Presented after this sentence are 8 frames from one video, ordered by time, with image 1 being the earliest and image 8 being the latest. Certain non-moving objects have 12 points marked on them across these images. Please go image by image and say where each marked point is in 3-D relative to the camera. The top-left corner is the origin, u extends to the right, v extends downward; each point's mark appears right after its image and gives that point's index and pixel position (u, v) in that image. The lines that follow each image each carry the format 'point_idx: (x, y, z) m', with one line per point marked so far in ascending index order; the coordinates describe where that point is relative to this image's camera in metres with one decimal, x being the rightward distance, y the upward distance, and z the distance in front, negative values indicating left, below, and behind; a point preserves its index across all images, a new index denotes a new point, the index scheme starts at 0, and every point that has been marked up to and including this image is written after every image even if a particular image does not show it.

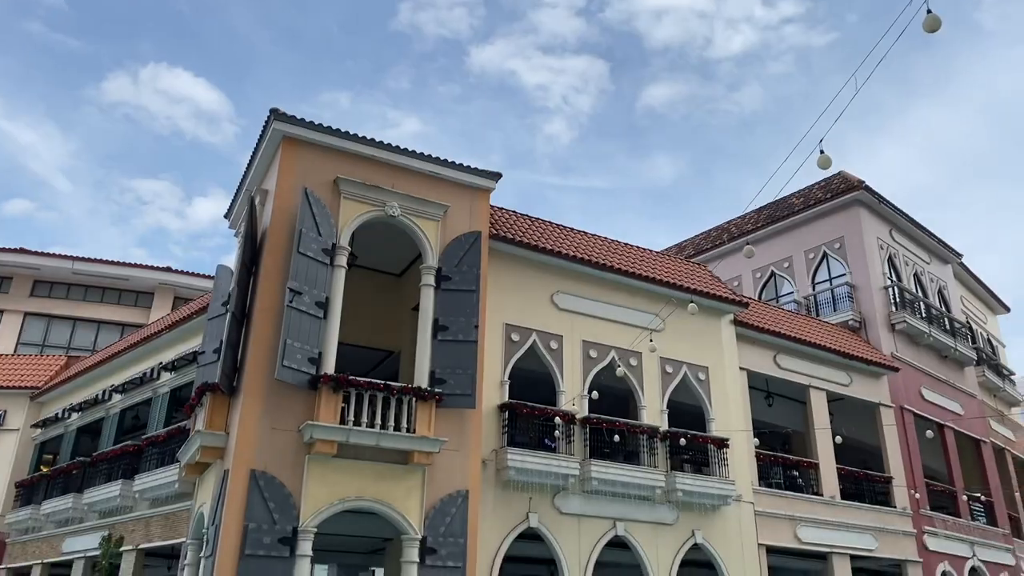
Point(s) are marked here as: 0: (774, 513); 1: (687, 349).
0: (+5.2, -4.5, +16.1) m
1: (+3.5, -1.2, +16.0) m
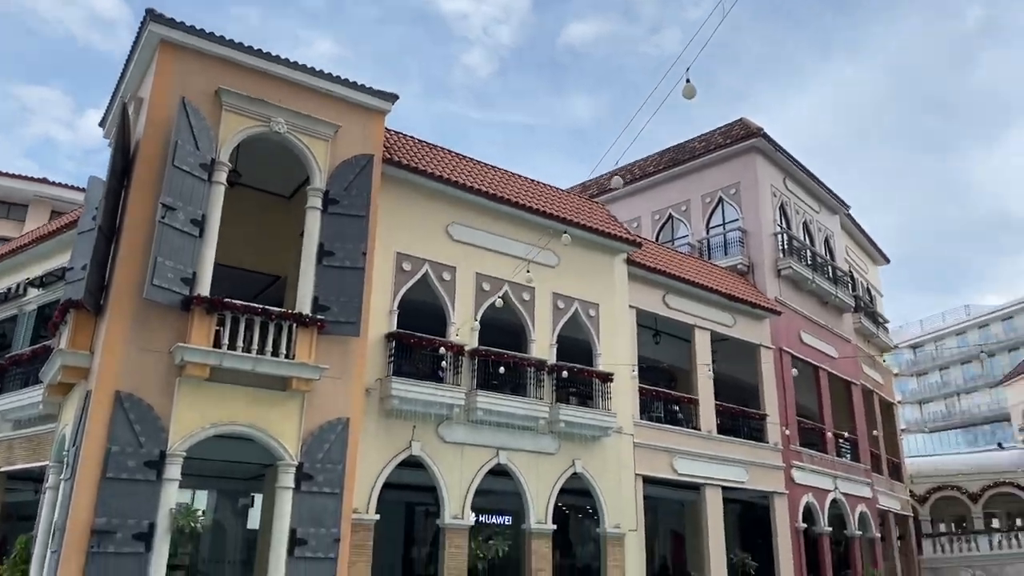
0: (+2.9, -3.3, +16.7) m
1: (+1.4, 0.0, +16.2) m
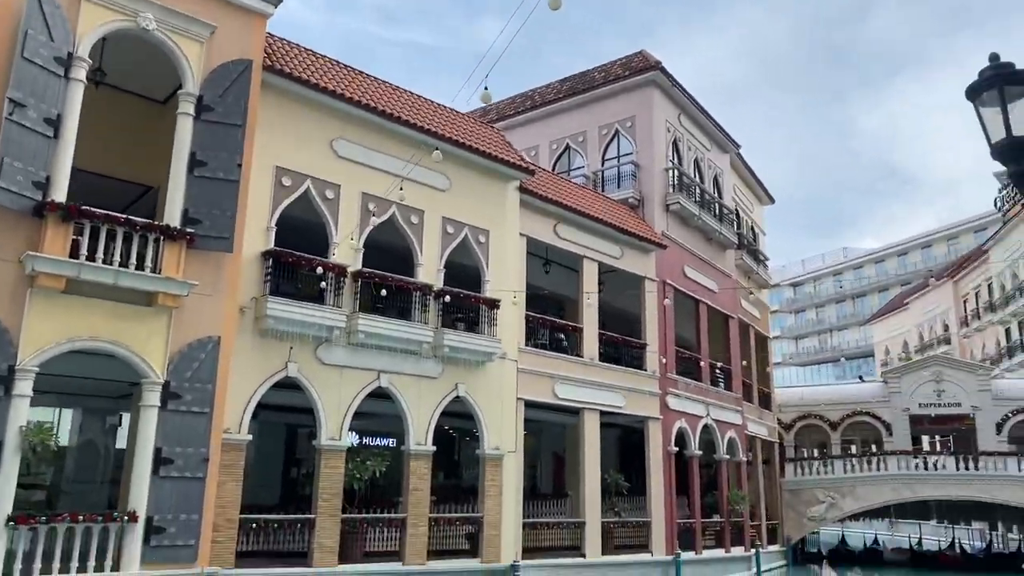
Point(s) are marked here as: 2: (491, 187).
0: (+0.5, -1.8, +17.0) m
1: (-0.8, +1.5, +16.0) m
2: (-0.5, +2.1, +16.5) m
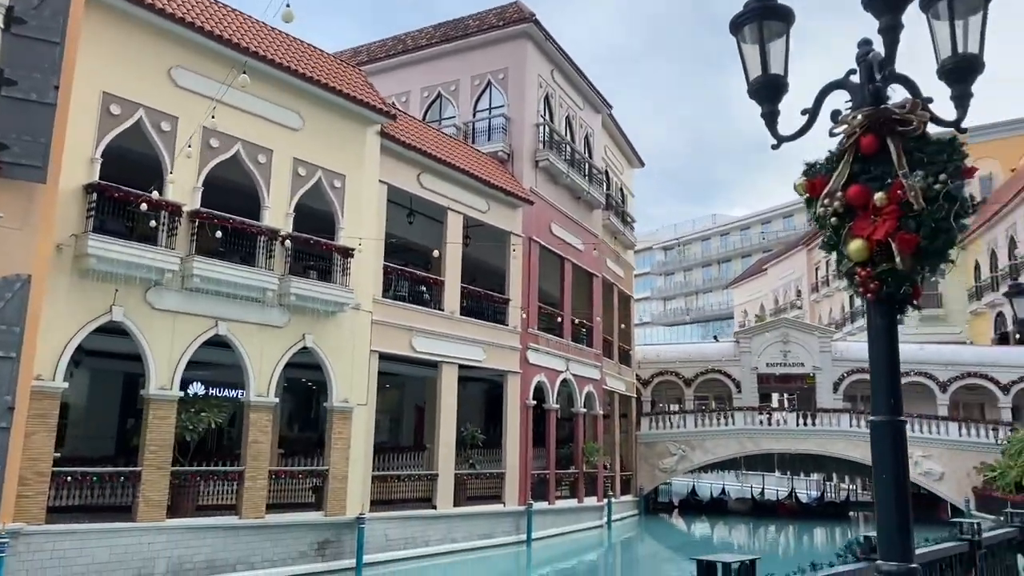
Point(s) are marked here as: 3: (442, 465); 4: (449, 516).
0: (-2.5, -0.7, +16.7) m
1: (-3.5, +2.5, +15.3) m
2: (-3.2, +3.1, +15.8) m
3: (-1.5, -3.9, +17.6) m
4: (-1.4, -4.9, +17.5) m
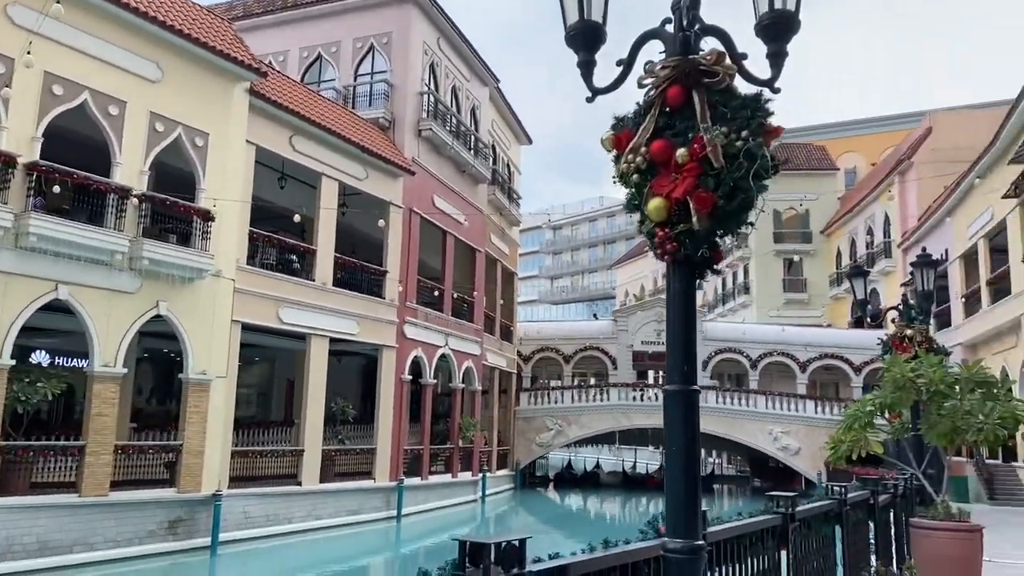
0: (-5.0, -0.1, +15.9) m
1: (-5.8, +3.2, +14.4) m
2: (-5.5, +3.8, +14.9) m
3: (-4.3, -3.2, +17.0) m
4: (-4.1, -4.3, +17.0) m
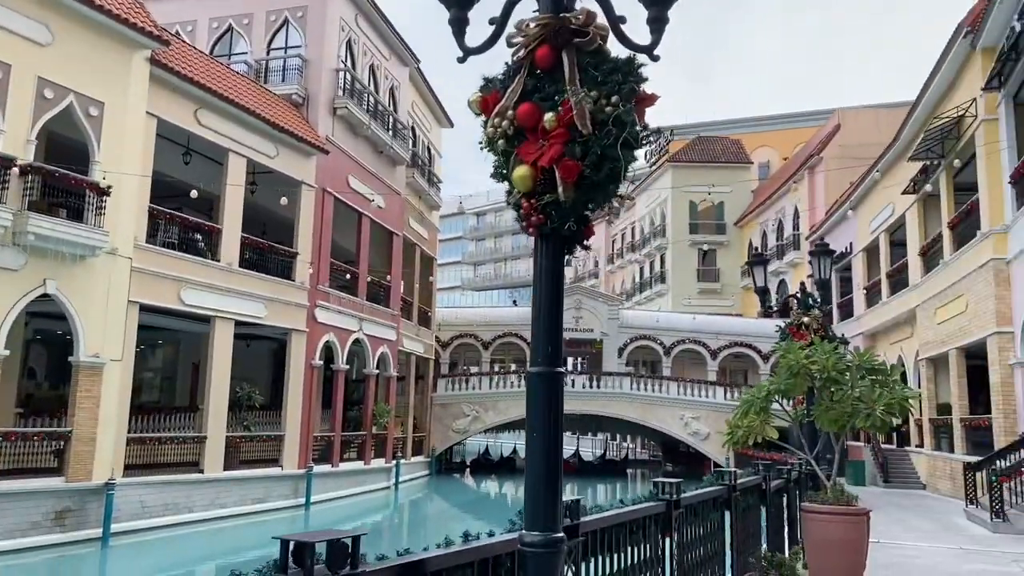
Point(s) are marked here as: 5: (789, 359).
0: (-6.7, +0.3, +15.2) m
1: (-7.2, +3.5, +13.5) m
2: (-7.0, +4.1, +14.1) m
3: (-6.1, -2.8, +16.4) m
4: (-6.0, -3.9, +16.4) m
5: (+2.1, -0.5, +6.1) m
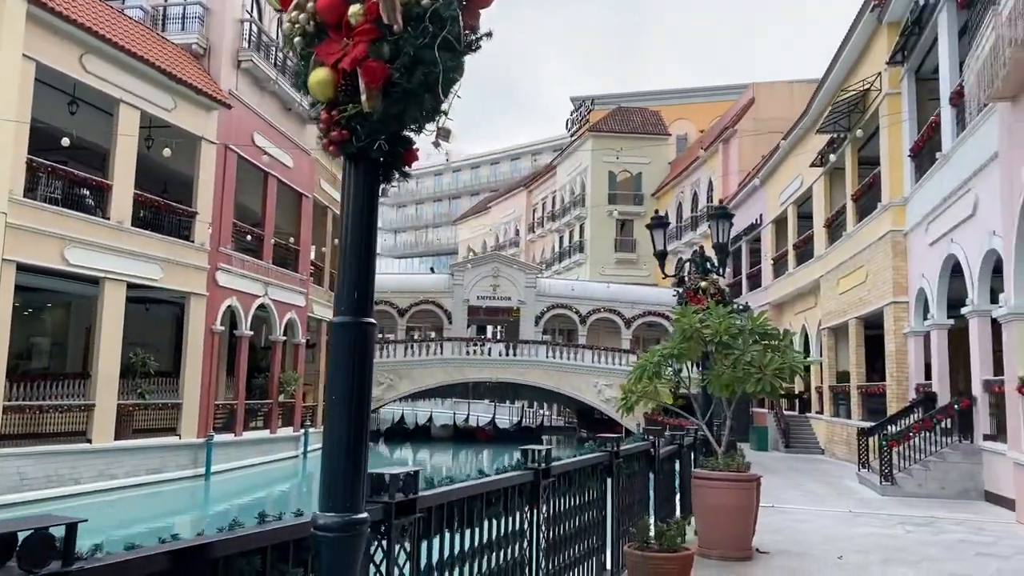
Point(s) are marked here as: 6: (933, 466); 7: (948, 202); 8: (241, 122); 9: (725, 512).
0: (-8.3, +1.0, +14.1) m
1: (-8.7, +4.2, +12.3) m
2: (-8.5, +4.8, +12.8) m
3: (-7.9, -2.0, +15.5) m
4: (-7.8, -3.1, +15.5) m
5: (+1.3, -0.3, +6.0) m
6: (+5.7, -2.4, +11.0) m
7: (+6.1, +1.2, +11.4) m
8: (-6.7, +4.1, +19.9) m
9: (+1.5, -1.5, +5.5) m
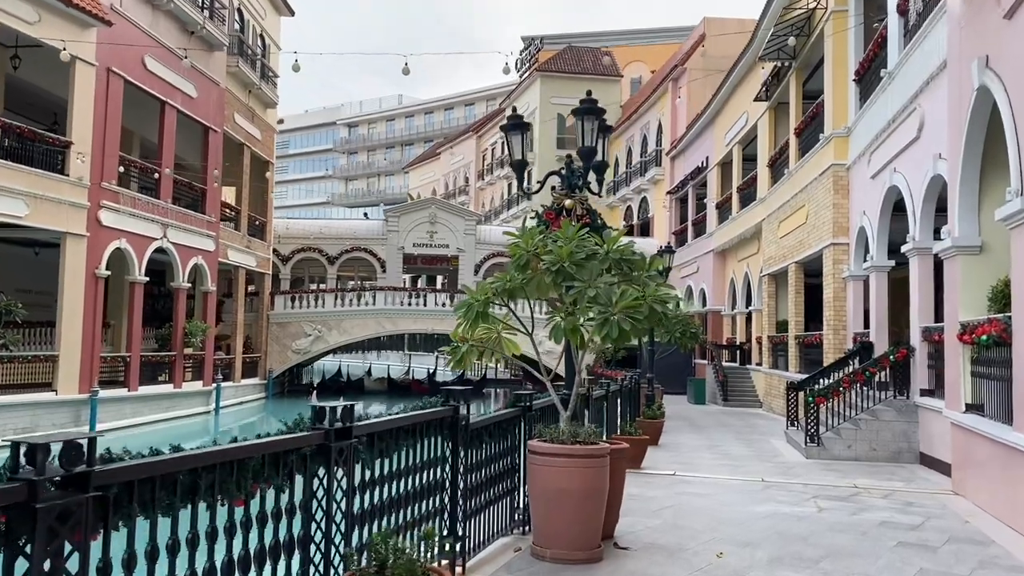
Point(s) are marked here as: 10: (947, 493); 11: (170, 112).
0: (-9.9, +2.0, +12.1) m
1: (-10.1, +5.1, +10.1) m
2: (-9.9, +5.7, +10.6) m
3: (-9.5, -1.0, +13.7) m
4: (-9.4, -2.1, +13.8) m
5: (+0.1, +0.2, +4.5) m
6: (+4.3, -1.7, +9.8) m
7: (+4.7, +2.0, +10.0) m
8: (-8.5, +5.4, +17.8) m
9: (+0.3, -1.1, +4.1) m
10: (+4.0, -1.9, +7.4) m
11: (-8.2, +4.2, +19.3) m
